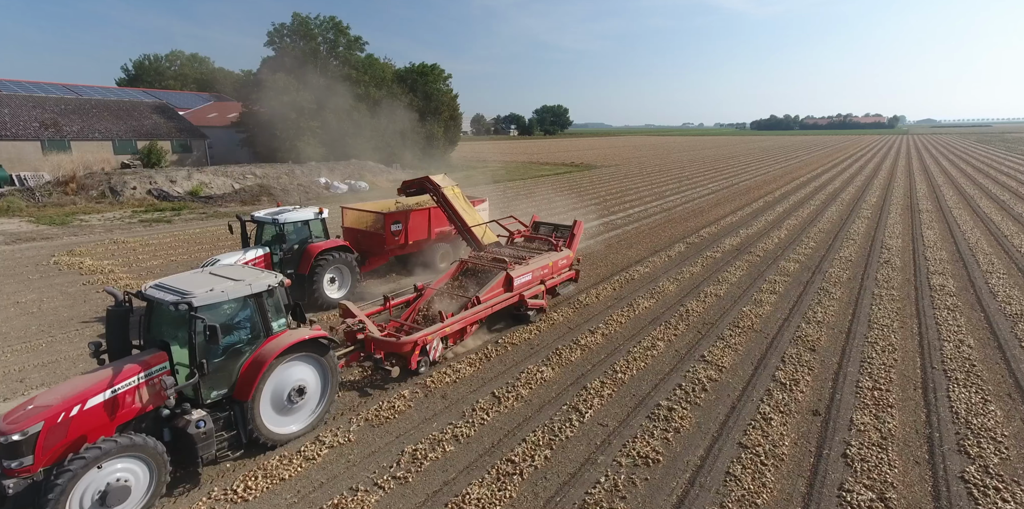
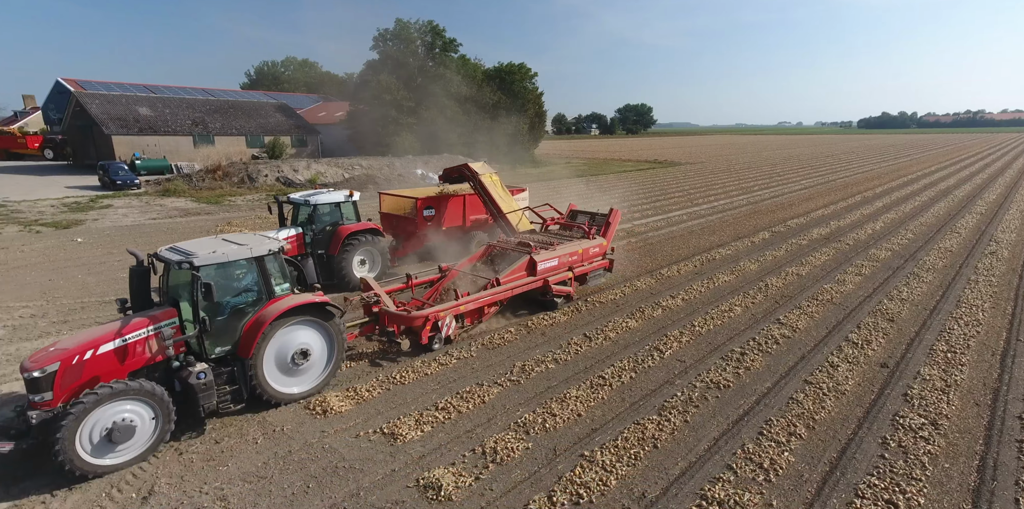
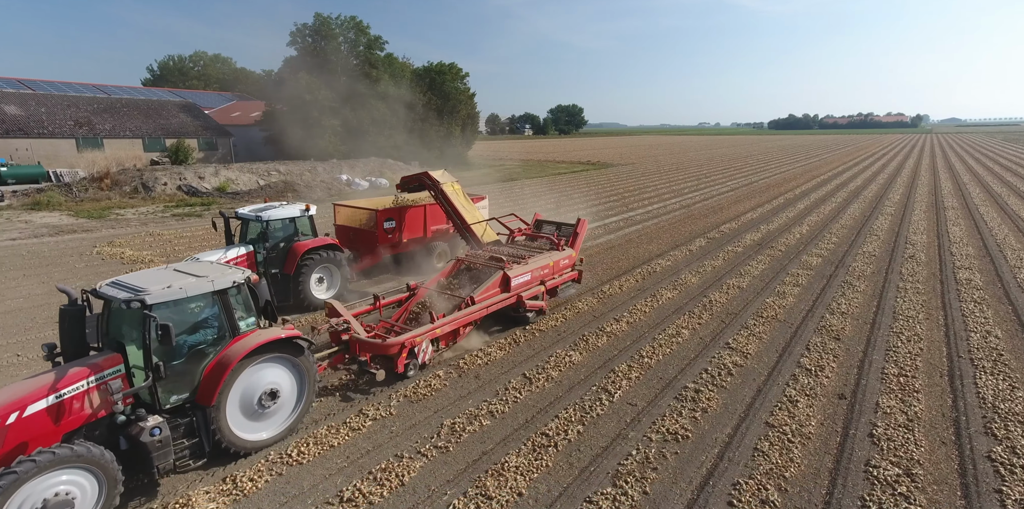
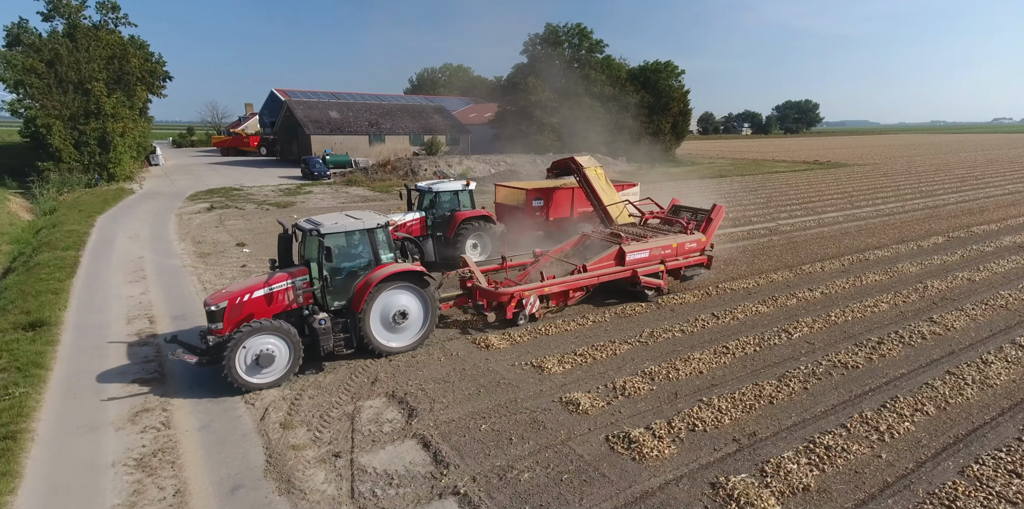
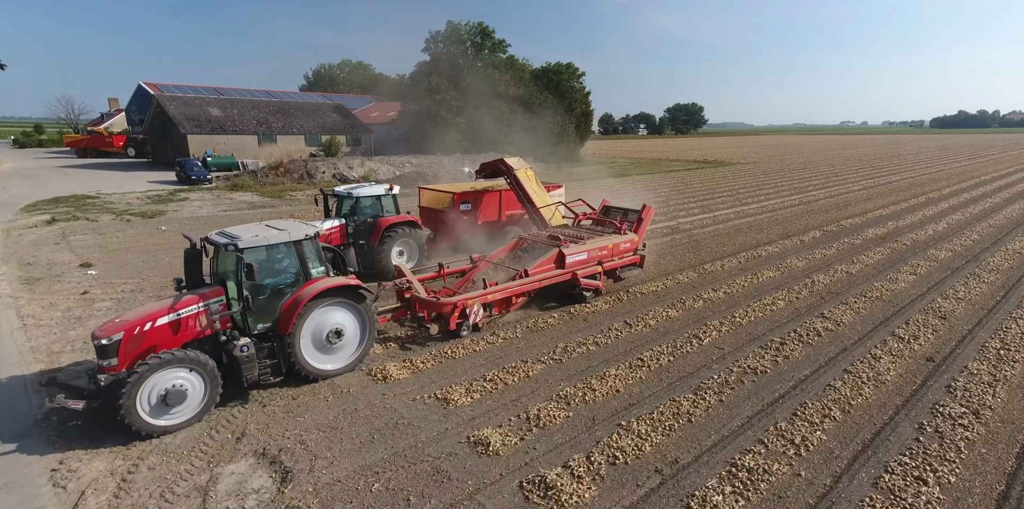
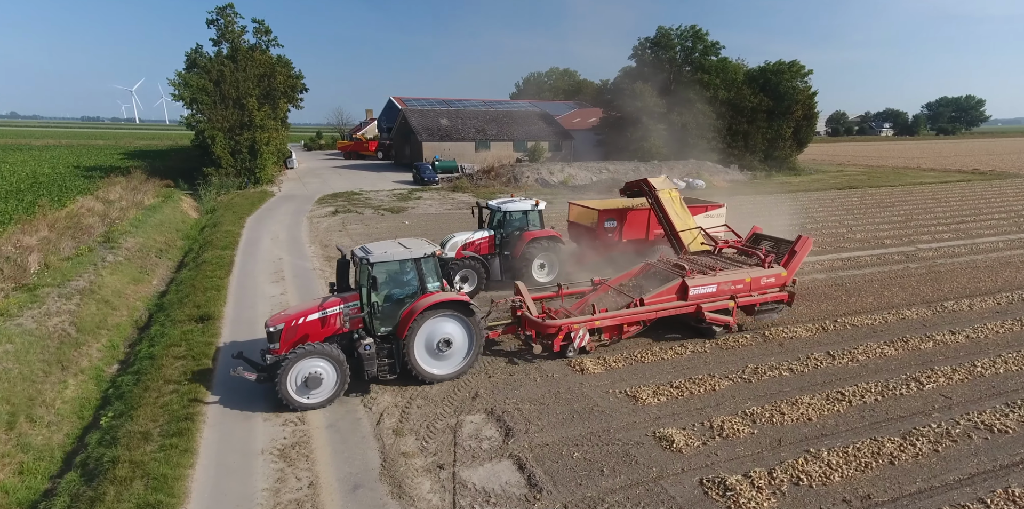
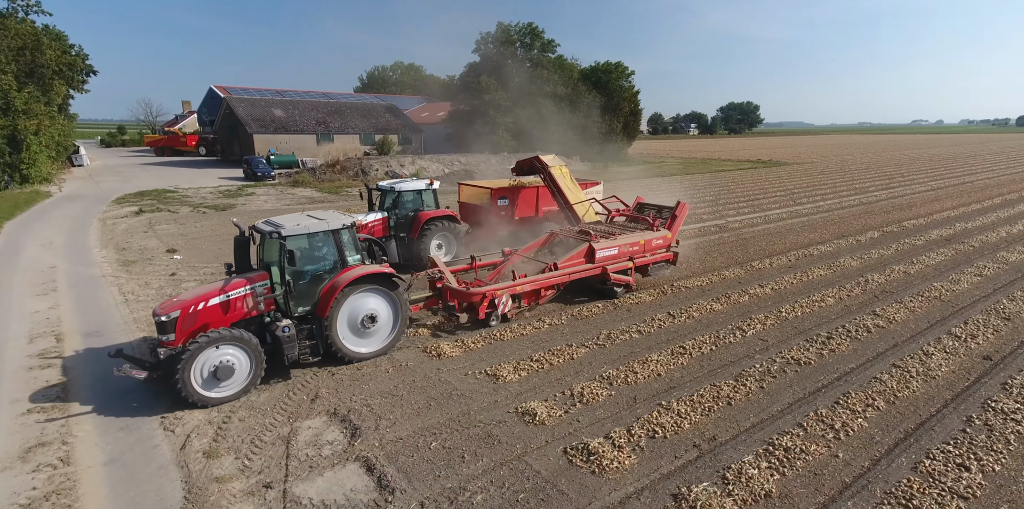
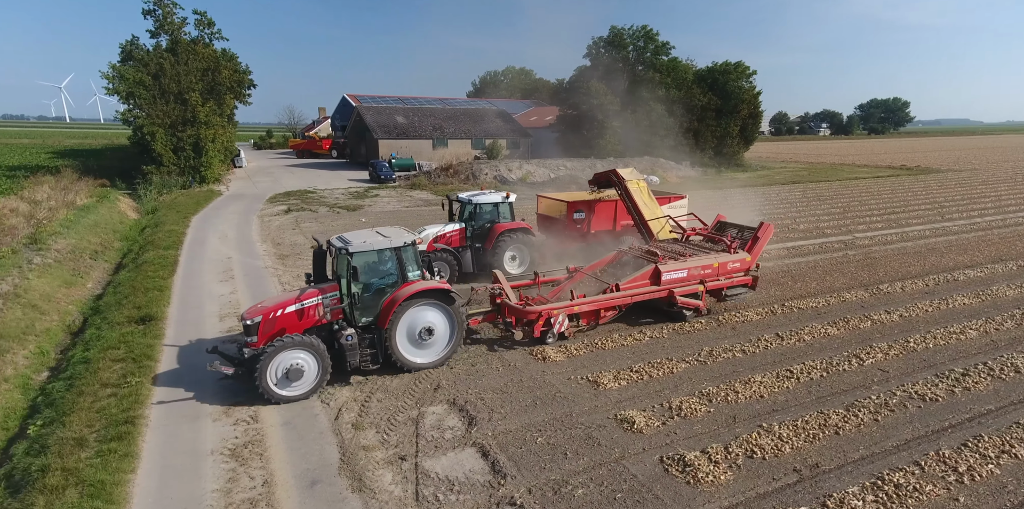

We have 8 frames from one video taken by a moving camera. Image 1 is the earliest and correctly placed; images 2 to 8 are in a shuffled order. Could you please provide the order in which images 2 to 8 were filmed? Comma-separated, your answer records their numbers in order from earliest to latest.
3, 2, 5, 7, 4, 8, 6
